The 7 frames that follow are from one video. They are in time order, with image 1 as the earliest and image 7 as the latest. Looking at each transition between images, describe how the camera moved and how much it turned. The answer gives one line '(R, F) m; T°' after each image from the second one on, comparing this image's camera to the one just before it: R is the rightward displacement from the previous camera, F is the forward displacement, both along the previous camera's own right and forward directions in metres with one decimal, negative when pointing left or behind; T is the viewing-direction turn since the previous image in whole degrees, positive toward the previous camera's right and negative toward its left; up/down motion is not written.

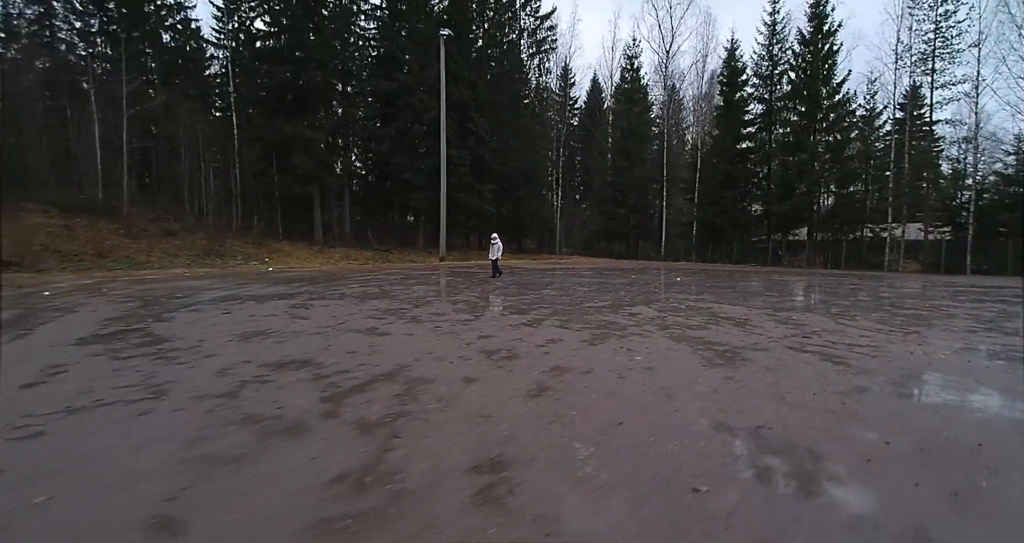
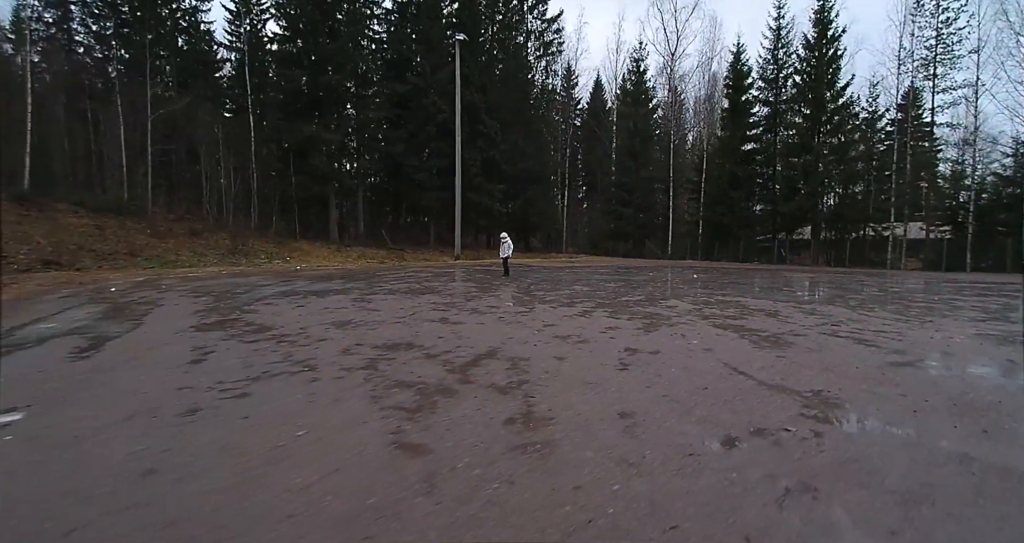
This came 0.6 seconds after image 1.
(-0.8, -0.7) m; 0°
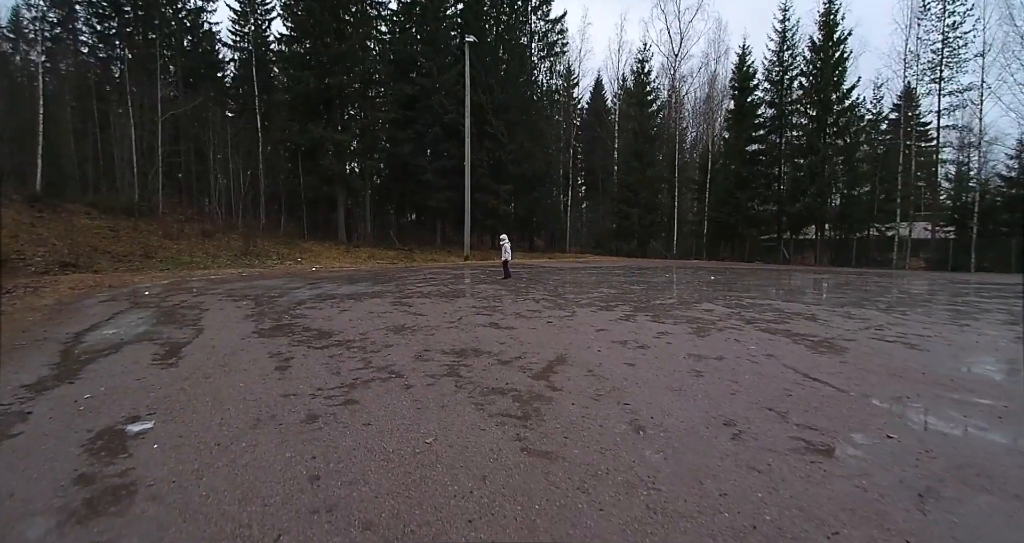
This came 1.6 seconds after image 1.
(-0.8, -0.1) m; +1°
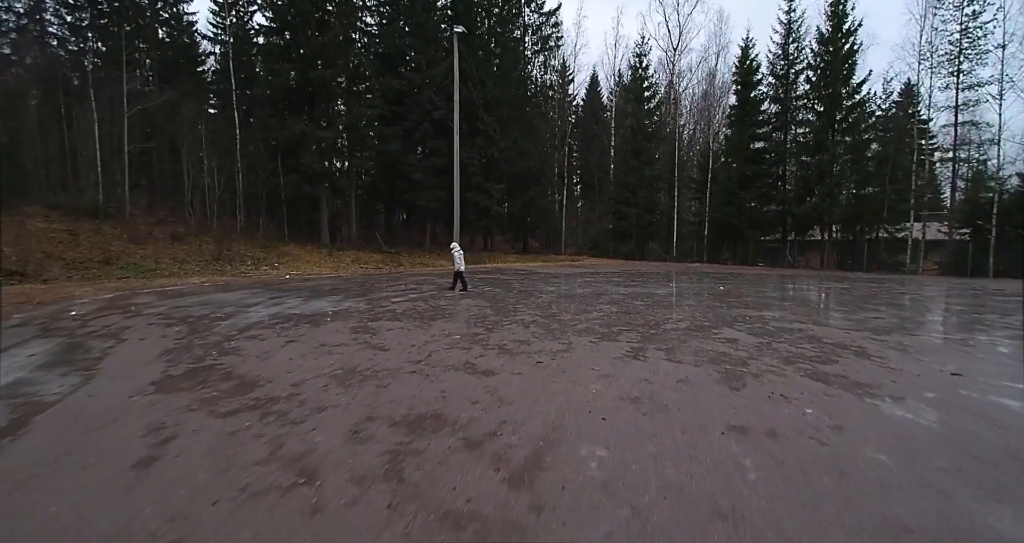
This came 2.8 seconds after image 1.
(+0.2, +1.3) m; +1°
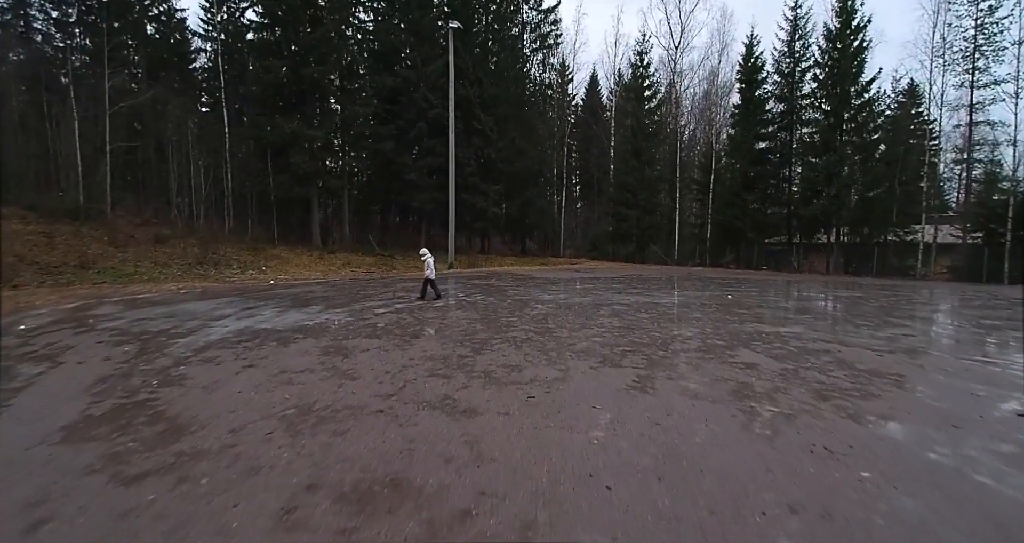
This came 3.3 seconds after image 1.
(+0.1, +0.8) m; 0°
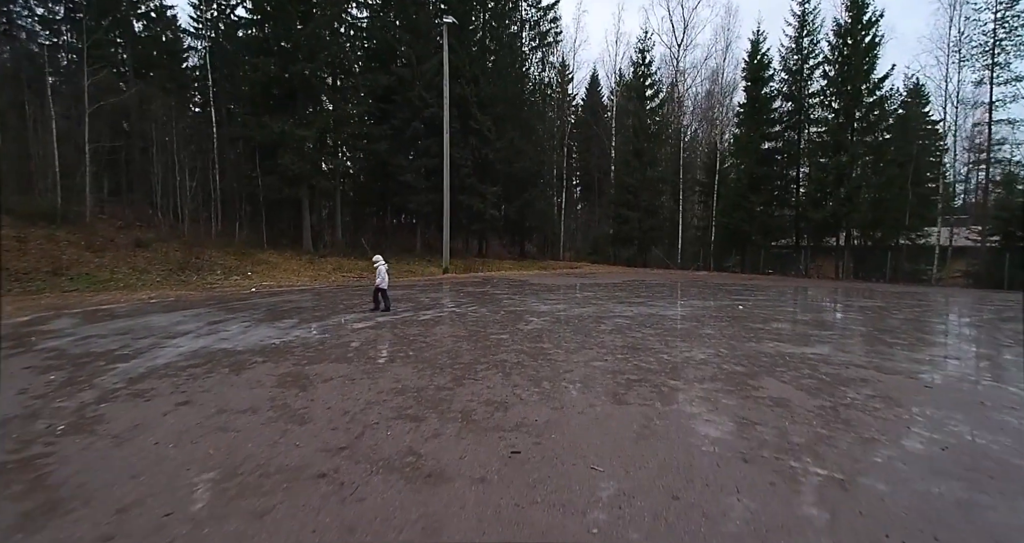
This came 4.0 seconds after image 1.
(+0.2, +0.9) m; 0°
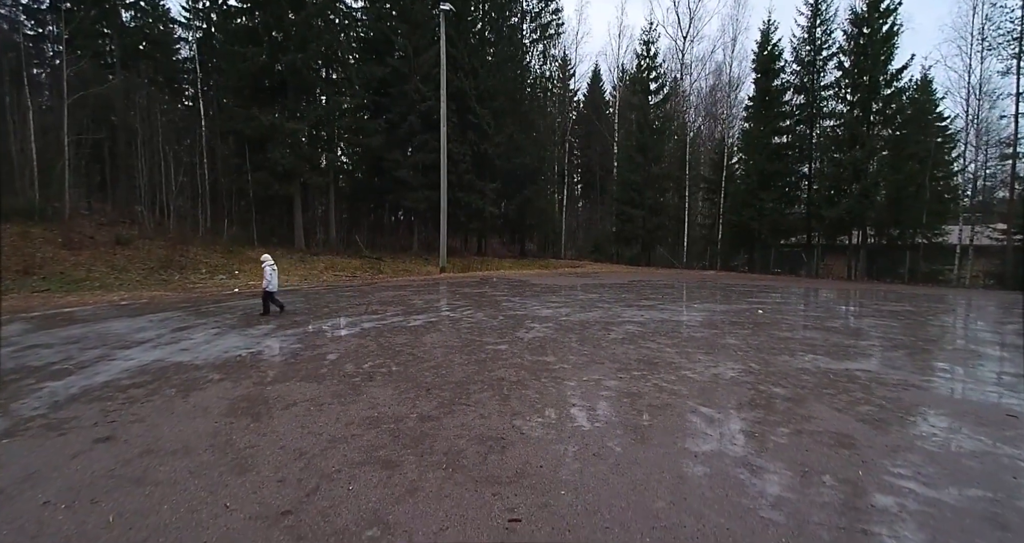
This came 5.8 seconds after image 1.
(0.0, +0.9) m; 0°
